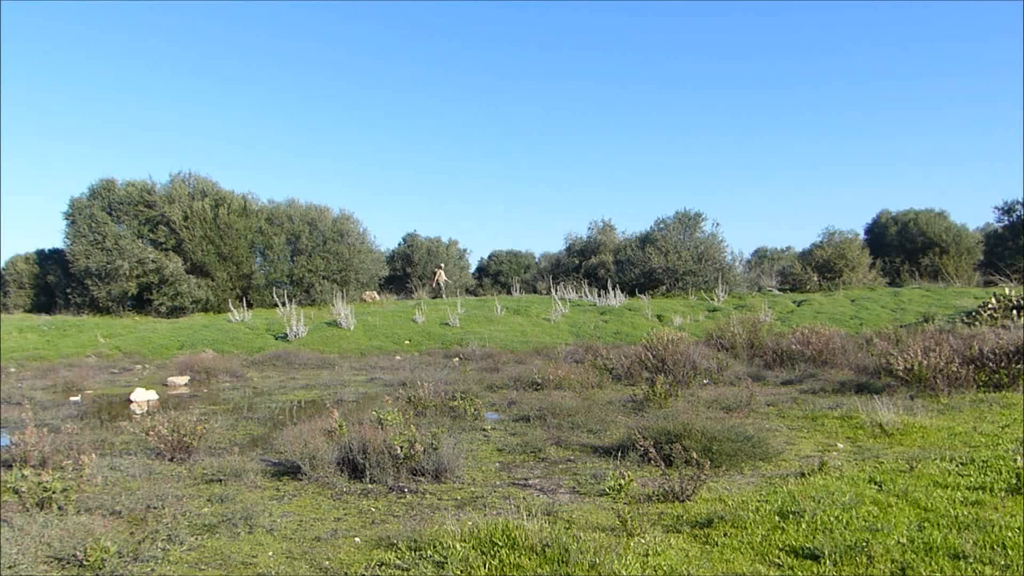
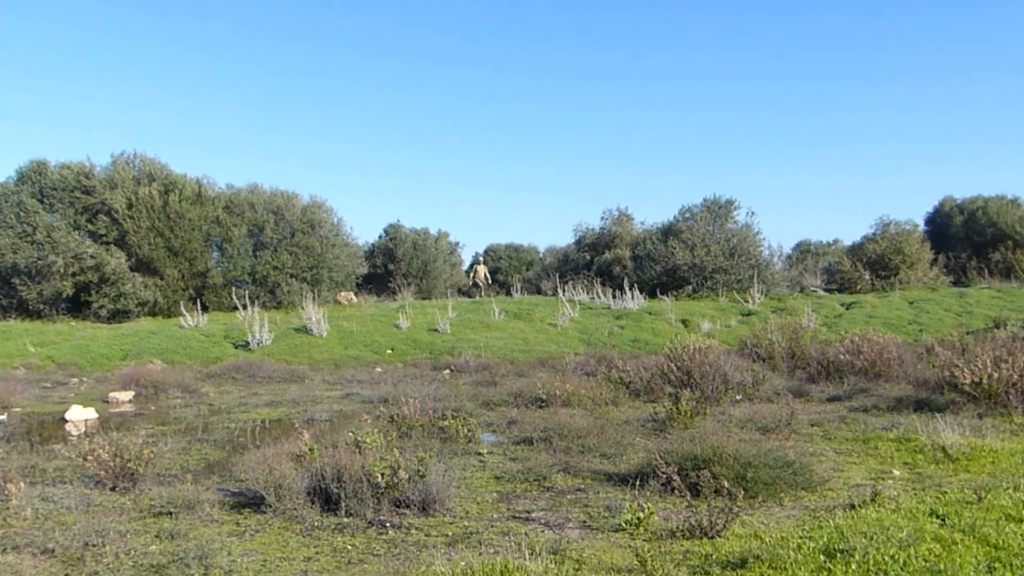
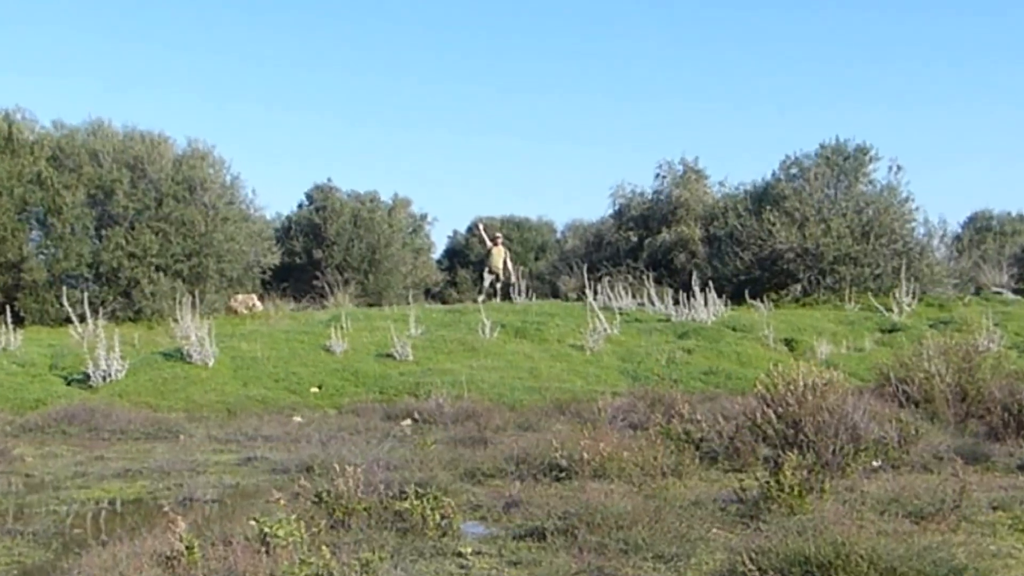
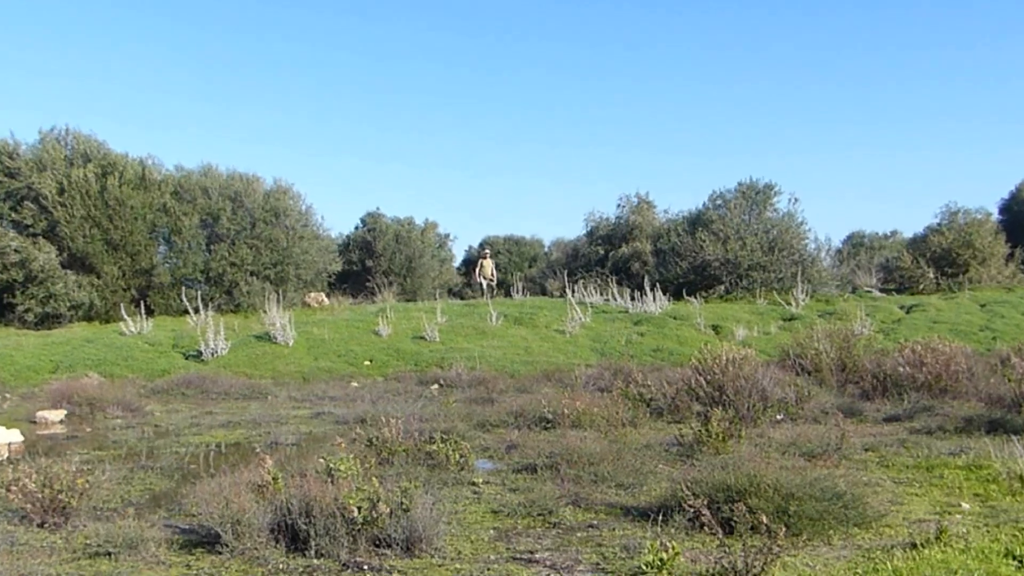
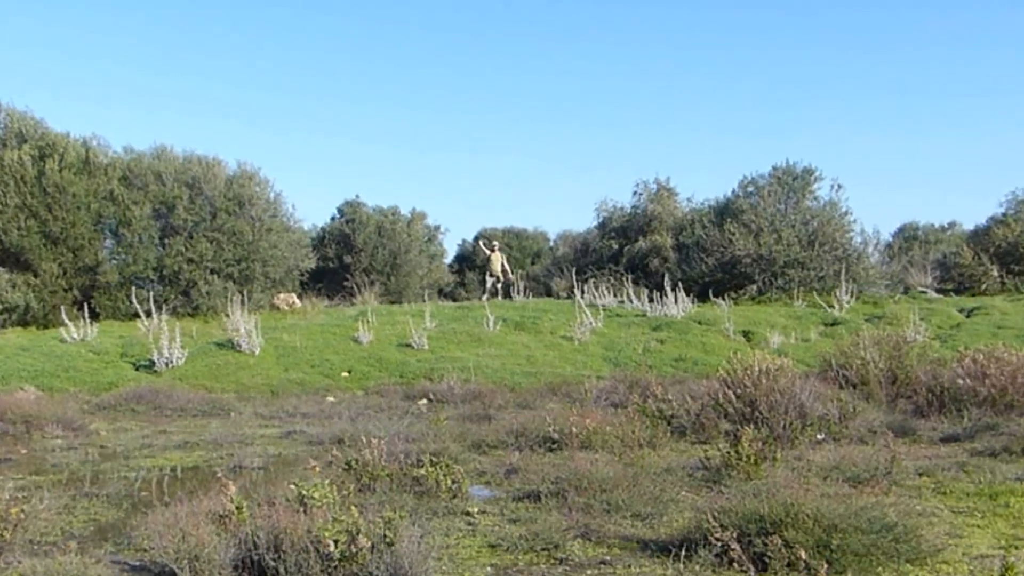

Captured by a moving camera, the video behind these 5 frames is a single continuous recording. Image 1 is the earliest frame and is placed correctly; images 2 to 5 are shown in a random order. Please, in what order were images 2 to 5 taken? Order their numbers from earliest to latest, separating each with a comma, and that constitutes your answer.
2, 4, 5, 3
